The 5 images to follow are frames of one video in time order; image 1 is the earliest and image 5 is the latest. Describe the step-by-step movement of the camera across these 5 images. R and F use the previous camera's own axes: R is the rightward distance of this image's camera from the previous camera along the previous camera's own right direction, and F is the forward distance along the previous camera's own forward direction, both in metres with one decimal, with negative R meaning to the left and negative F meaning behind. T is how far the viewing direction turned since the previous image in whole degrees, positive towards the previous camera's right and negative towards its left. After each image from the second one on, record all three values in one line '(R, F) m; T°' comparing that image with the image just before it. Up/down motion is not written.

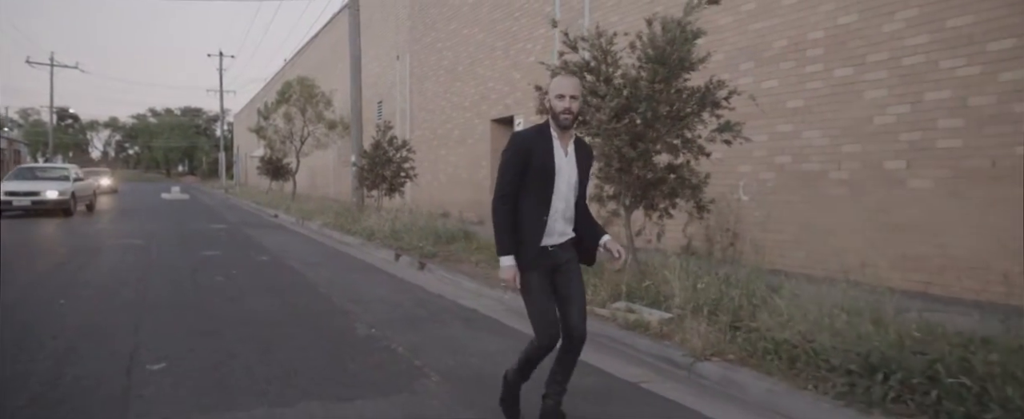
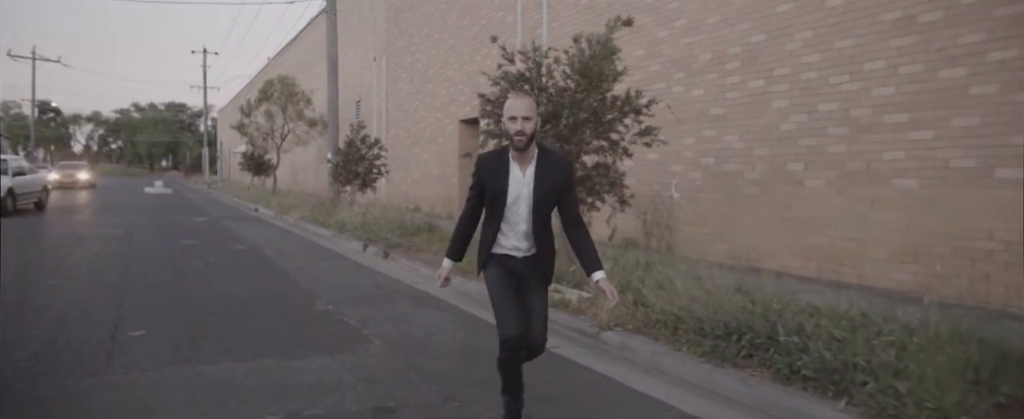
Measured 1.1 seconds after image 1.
(+0.5, -0.8) m; +1°
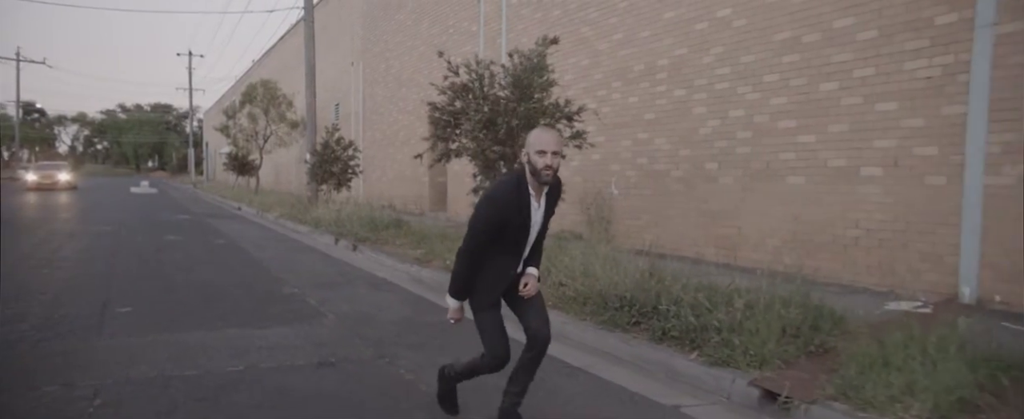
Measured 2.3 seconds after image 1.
(+0.6, -0.9) m; +1°
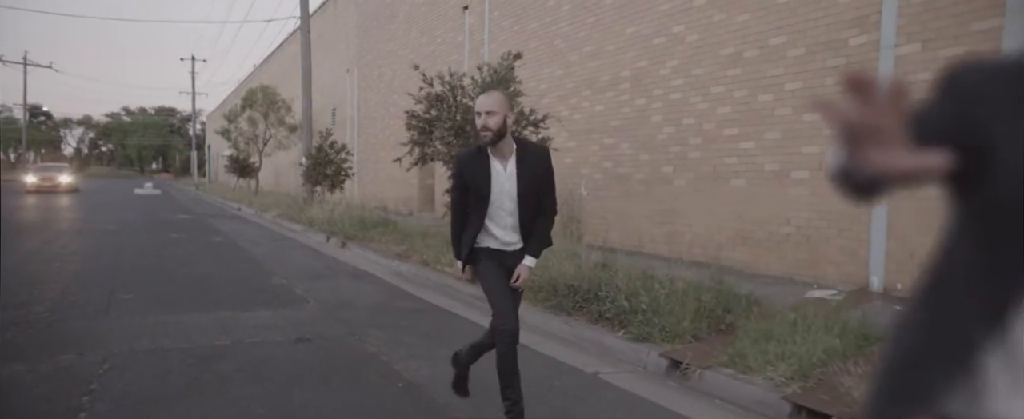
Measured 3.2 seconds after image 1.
(+0.5, -0.7) m; 0°
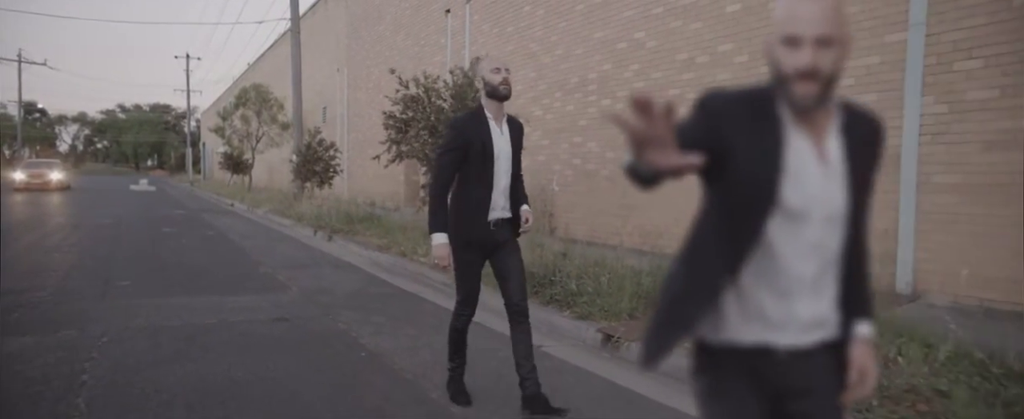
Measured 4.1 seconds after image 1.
(+0.4, -0.6) m; 0°
